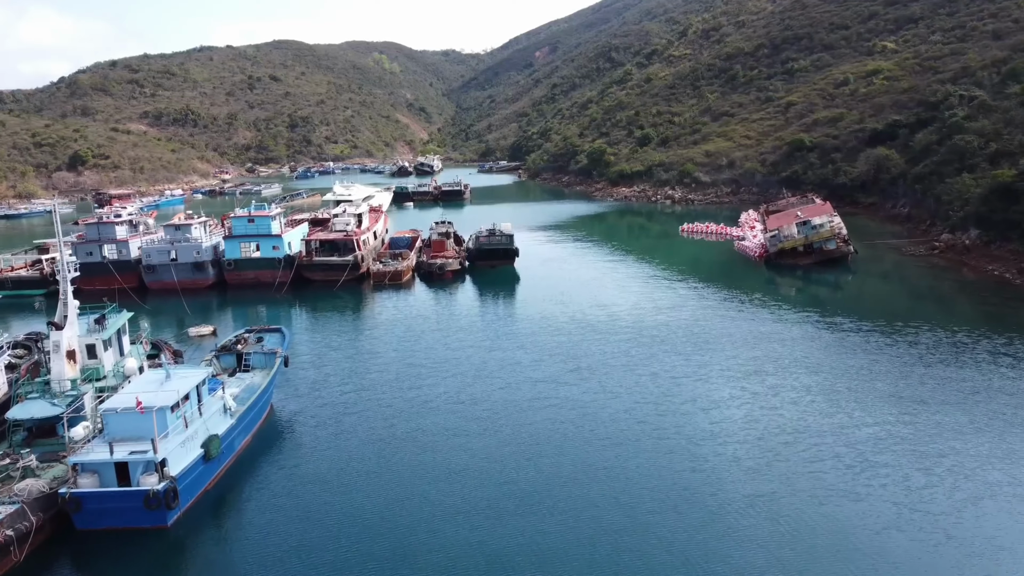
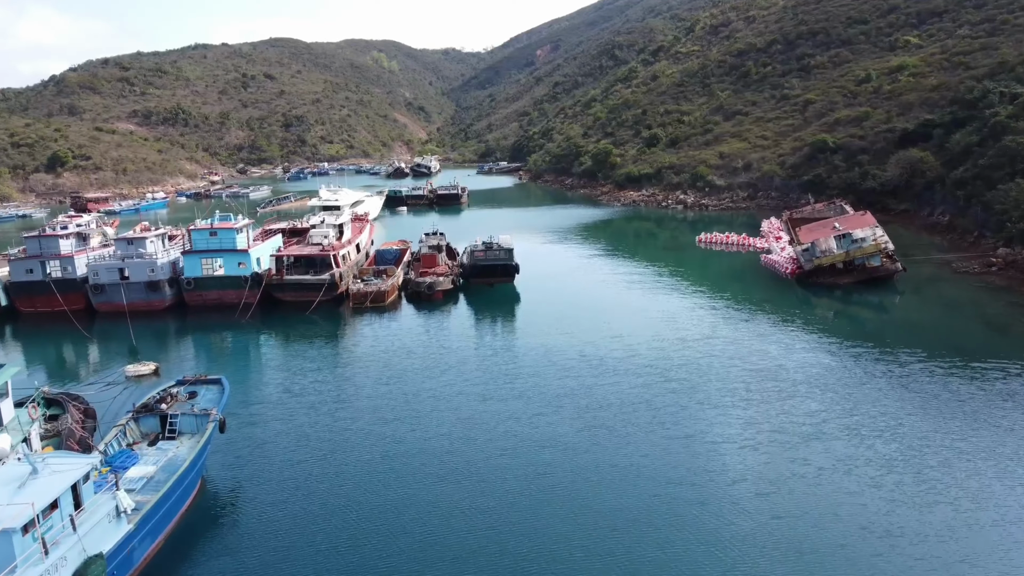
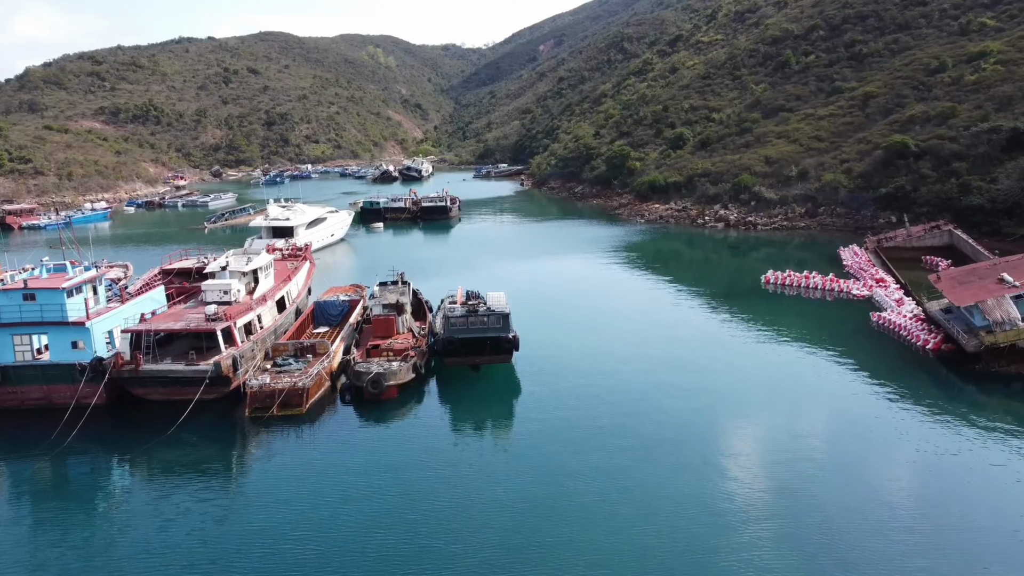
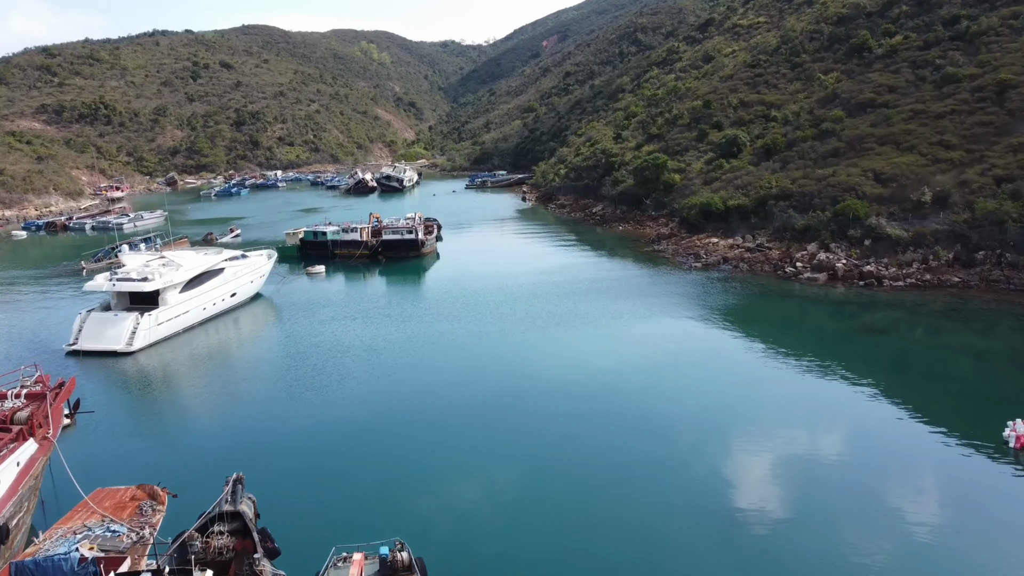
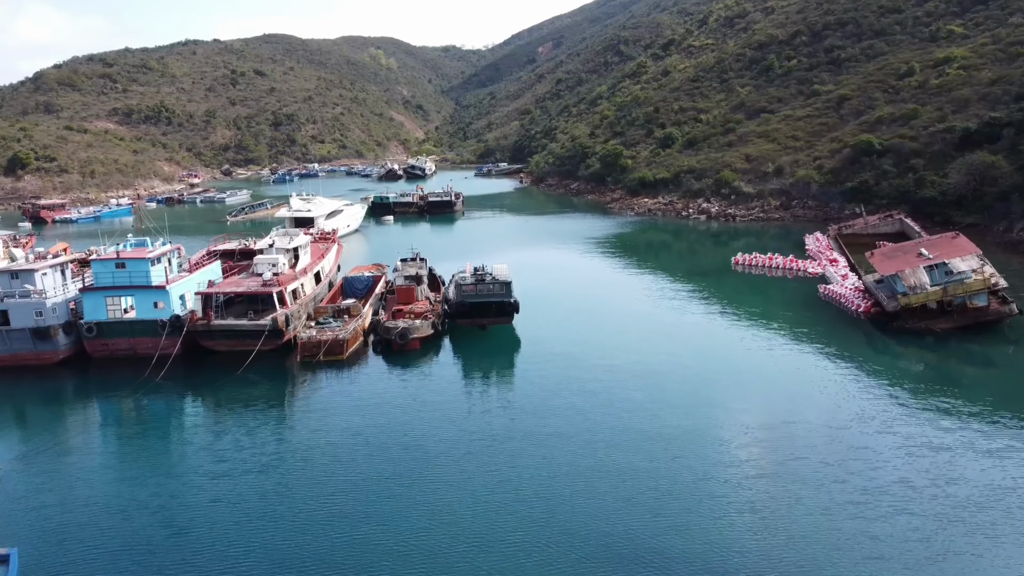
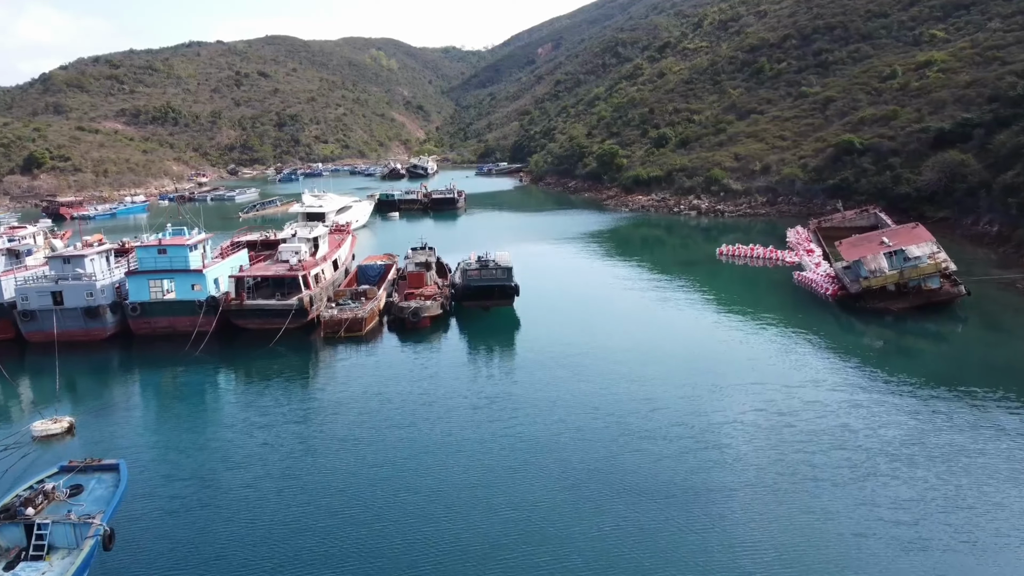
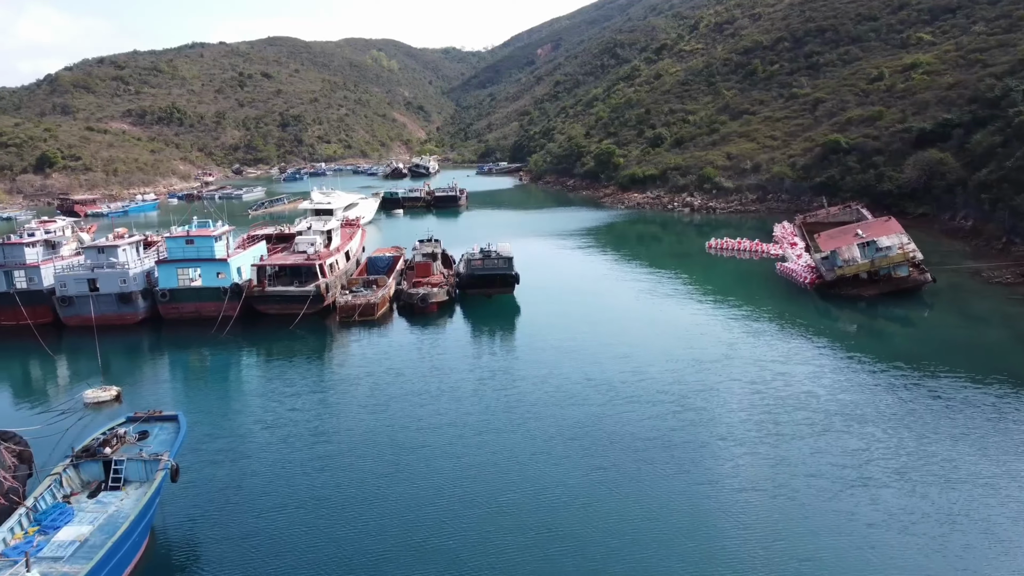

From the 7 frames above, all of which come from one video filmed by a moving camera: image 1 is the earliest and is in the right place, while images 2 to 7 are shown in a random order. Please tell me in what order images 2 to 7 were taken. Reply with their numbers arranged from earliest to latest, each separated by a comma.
2, 7, 6, 5, 3, 4
